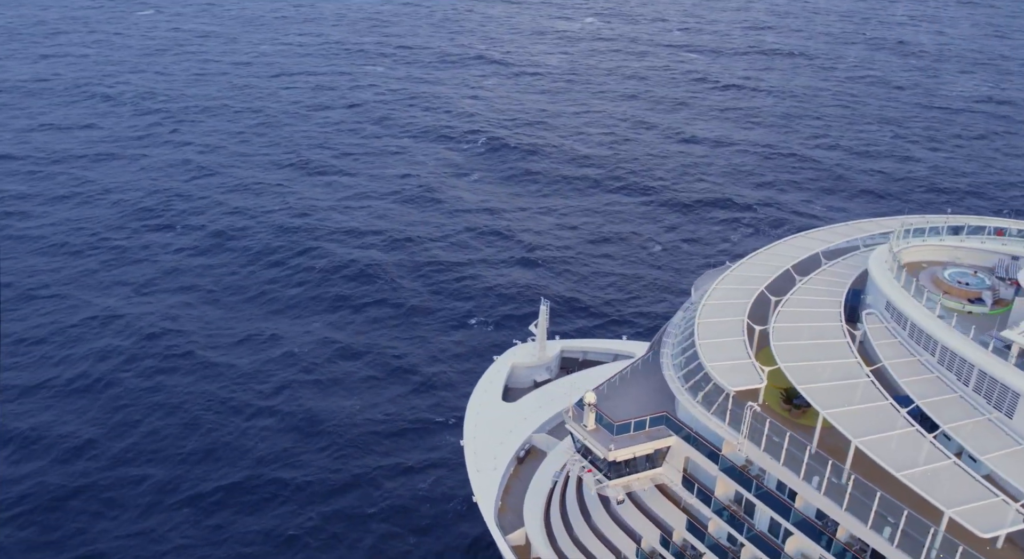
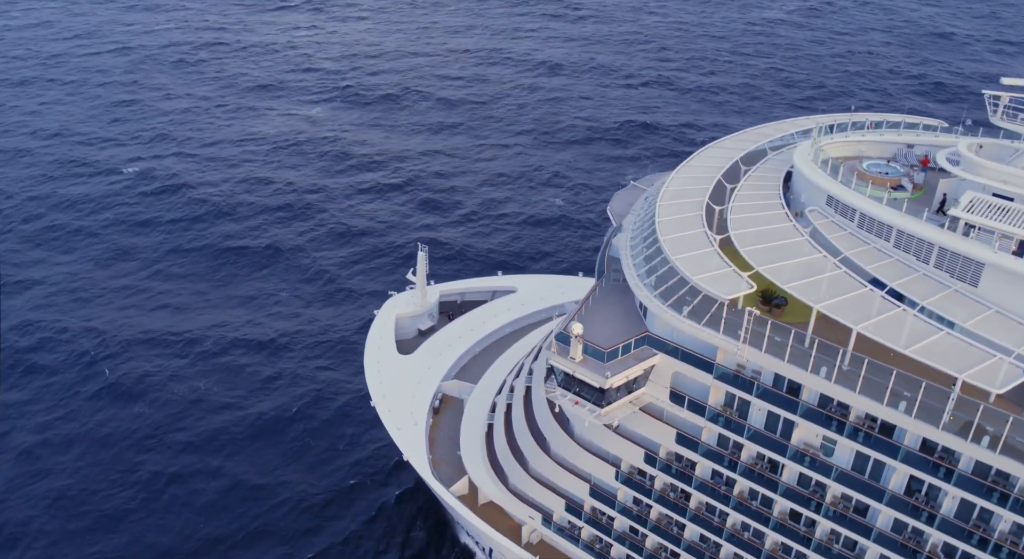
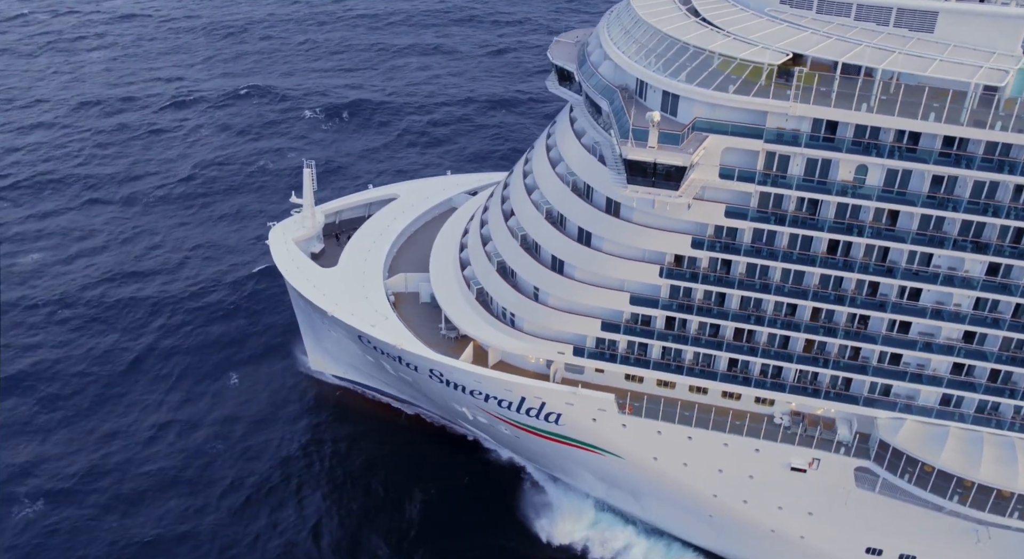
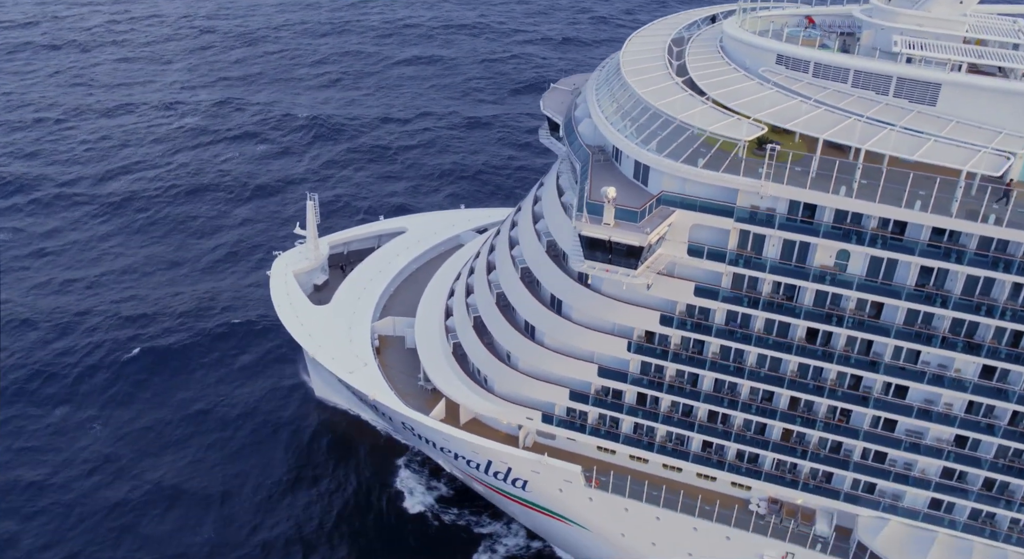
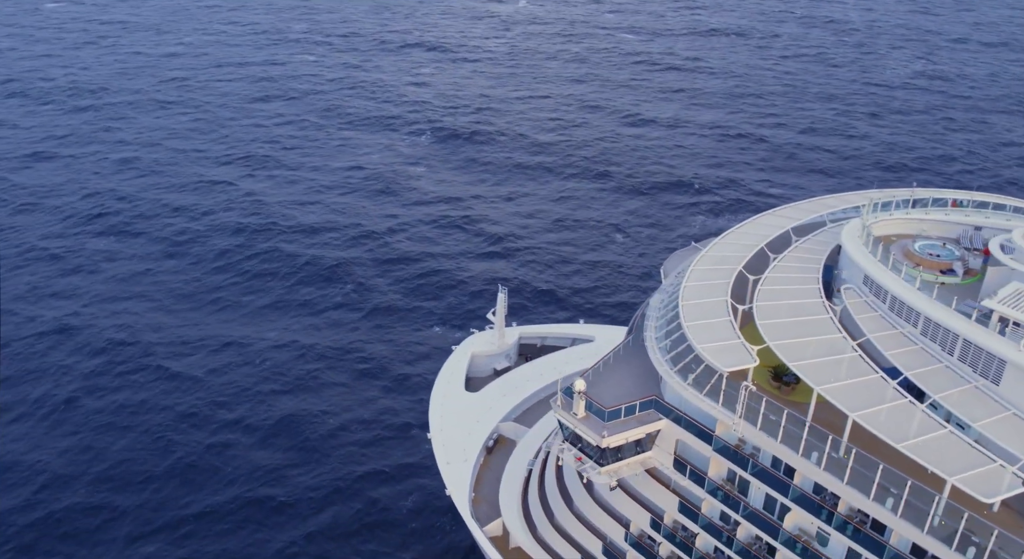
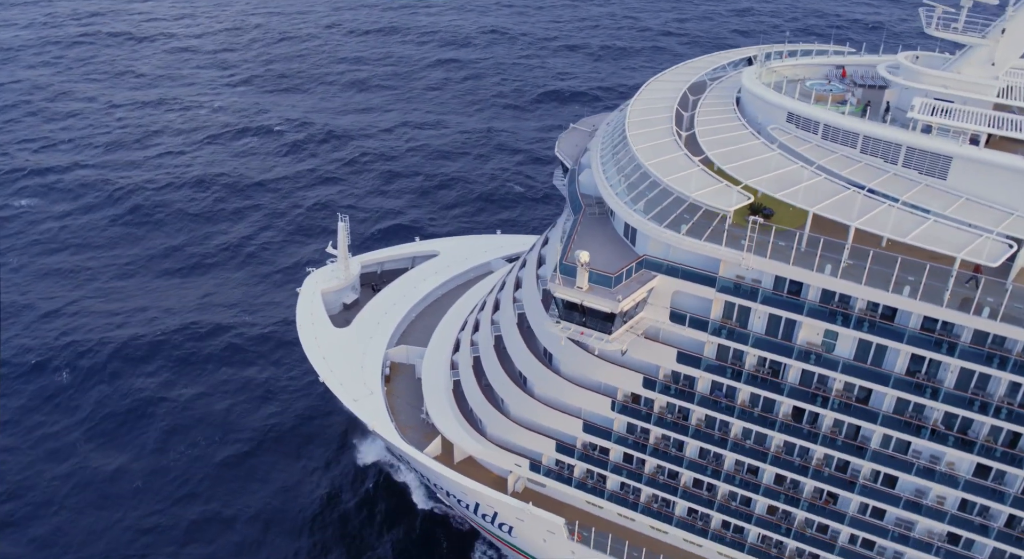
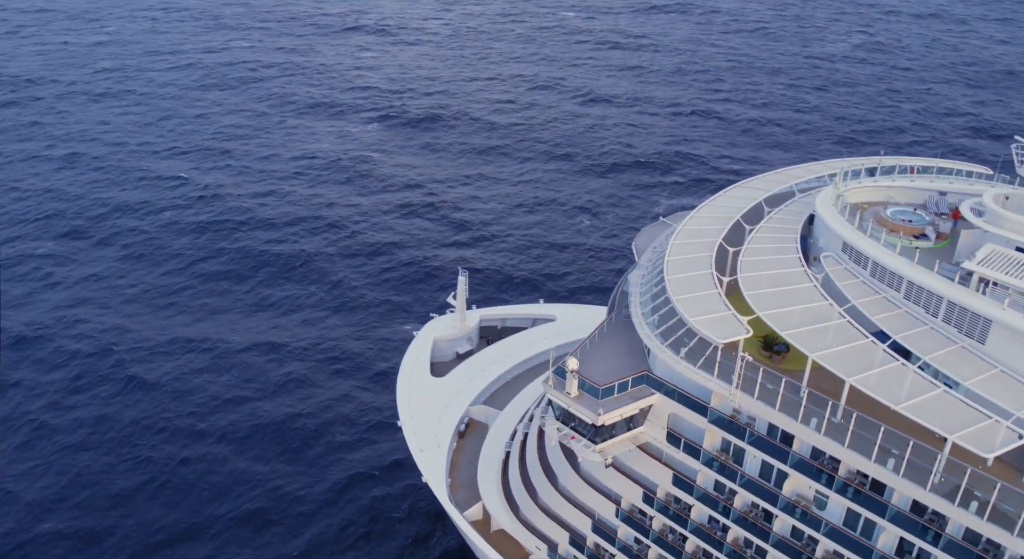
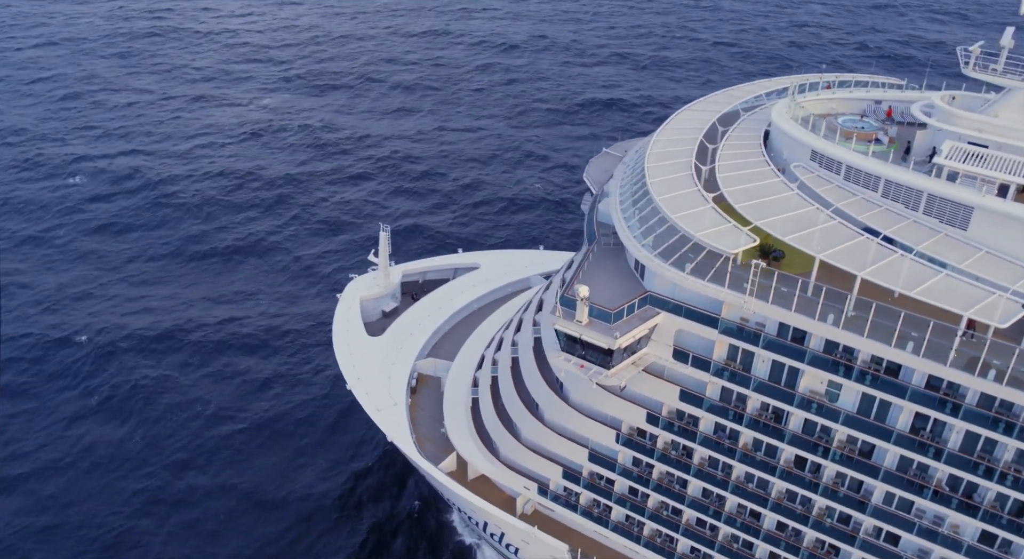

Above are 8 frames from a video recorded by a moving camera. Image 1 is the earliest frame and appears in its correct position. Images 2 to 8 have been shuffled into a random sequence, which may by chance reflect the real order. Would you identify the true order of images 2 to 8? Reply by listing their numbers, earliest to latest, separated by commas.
5, 7, 2, 8, 6, 4, 3
